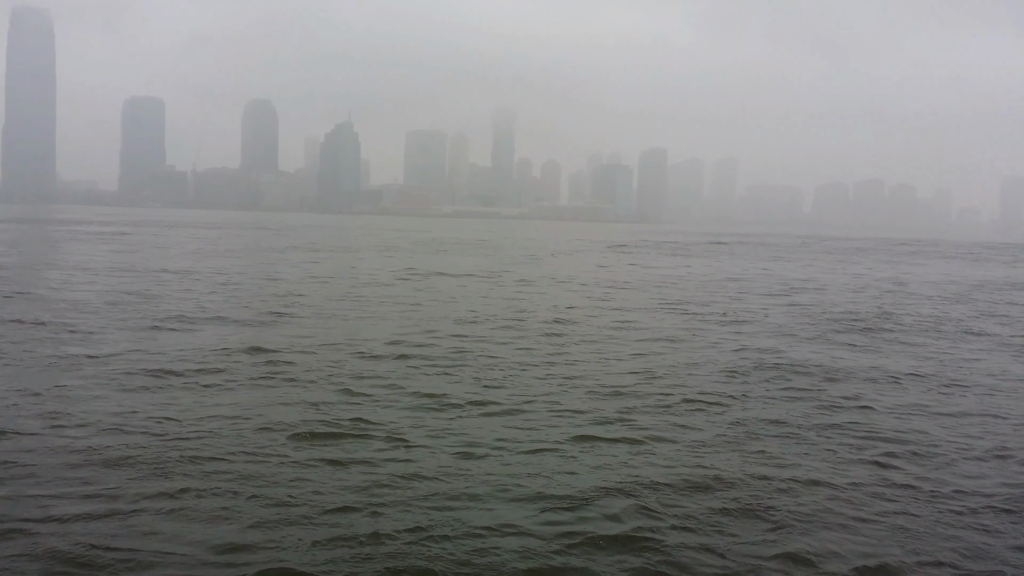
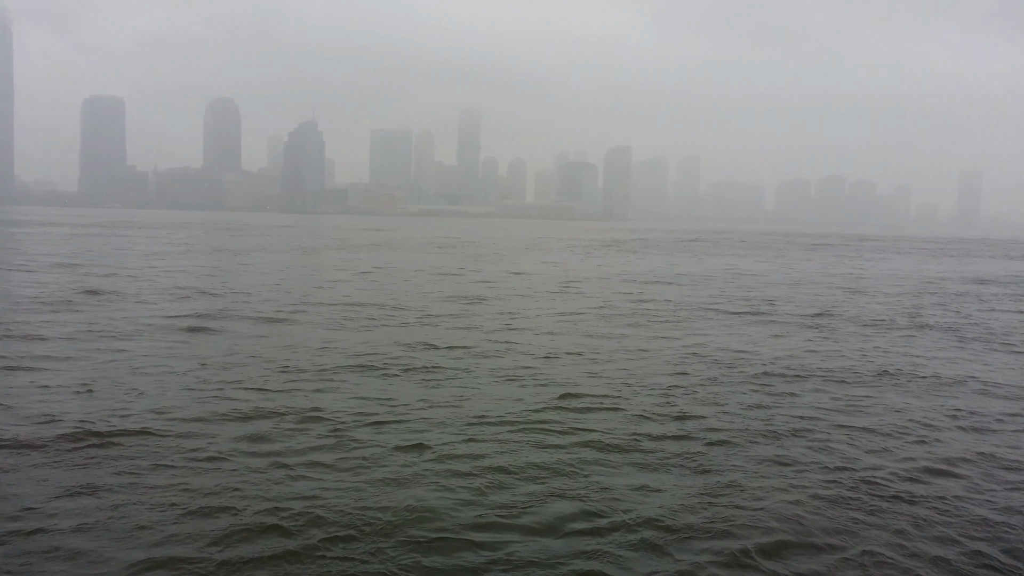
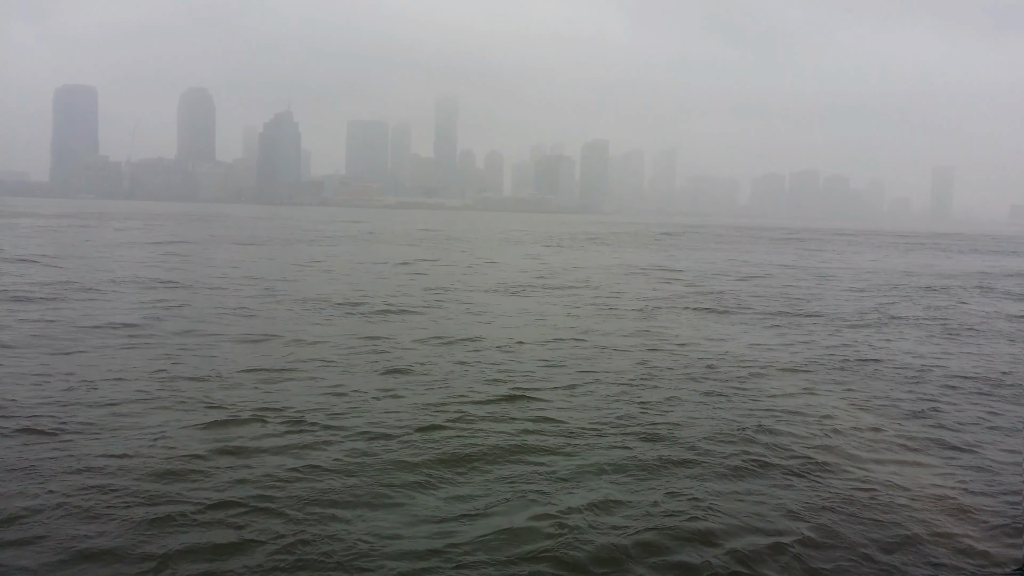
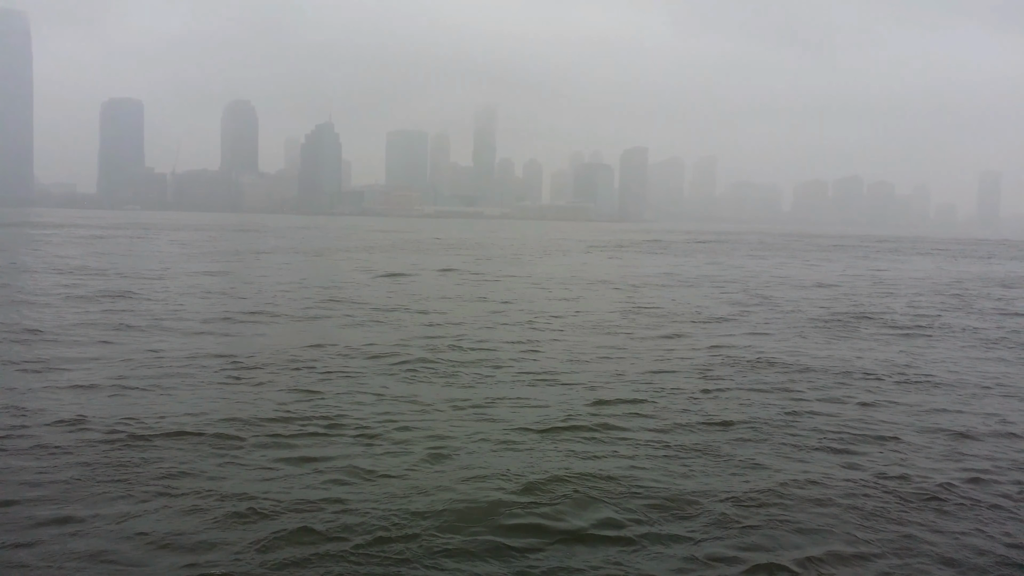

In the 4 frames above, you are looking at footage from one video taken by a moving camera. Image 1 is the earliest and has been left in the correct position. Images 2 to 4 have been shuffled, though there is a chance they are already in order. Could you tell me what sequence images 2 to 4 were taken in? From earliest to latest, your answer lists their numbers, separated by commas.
4, 2, 3
